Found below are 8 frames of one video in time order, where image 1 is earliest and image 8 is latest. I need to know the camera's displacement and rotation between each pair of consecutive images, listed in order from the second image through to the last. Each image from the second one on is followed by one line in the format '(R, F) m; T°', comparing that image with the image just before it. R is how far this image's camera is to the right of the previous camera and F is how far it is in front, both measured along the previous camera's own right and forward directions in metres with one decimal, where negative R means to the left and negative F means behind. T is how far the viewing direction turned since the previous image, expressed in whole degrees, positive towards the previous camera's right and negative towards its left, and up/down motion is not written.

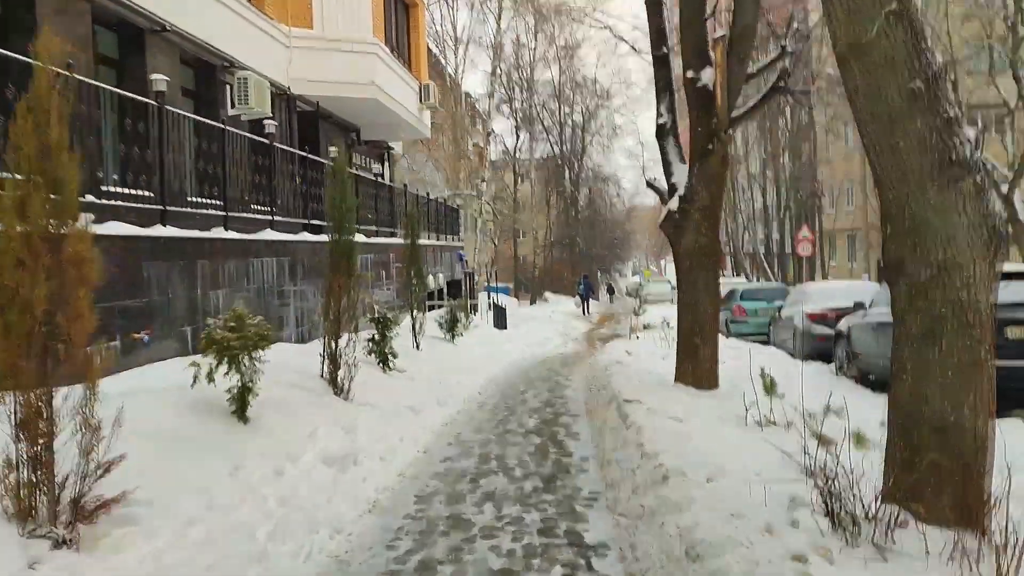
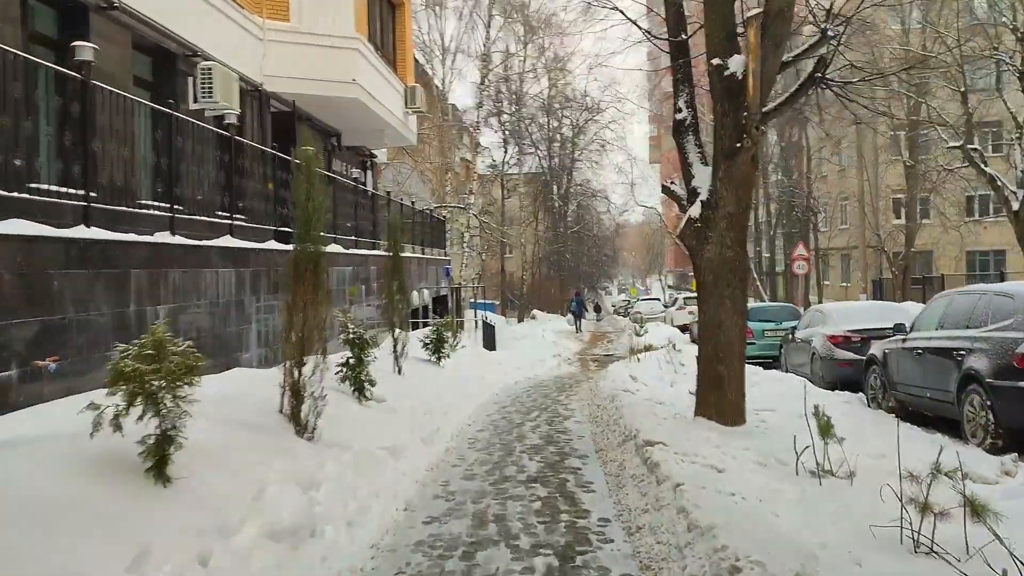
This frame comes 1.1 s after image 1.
(-0.1, +1.2) m; +1°
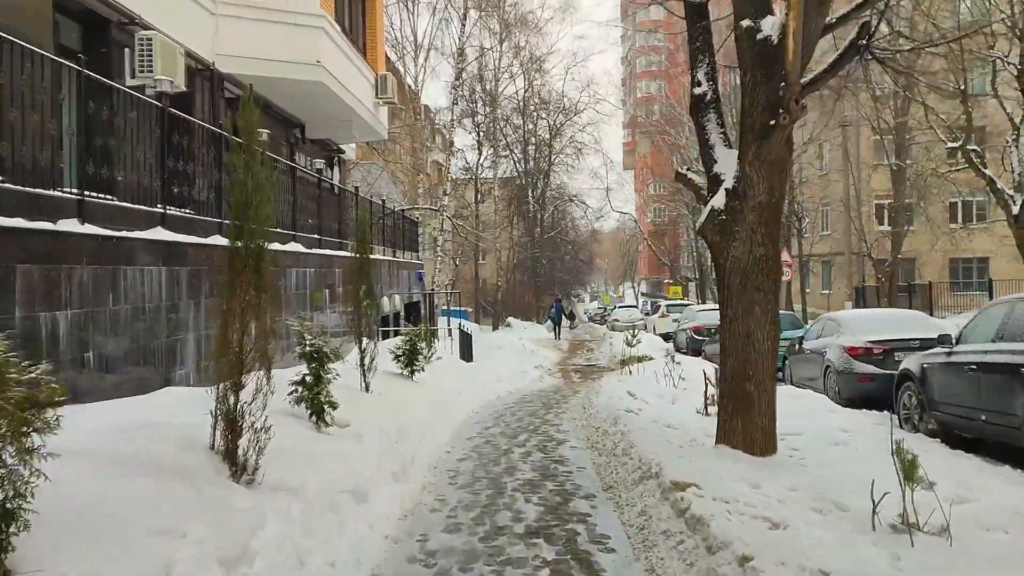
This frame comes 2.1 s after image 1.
(-0.1, +1.2) m; +2°
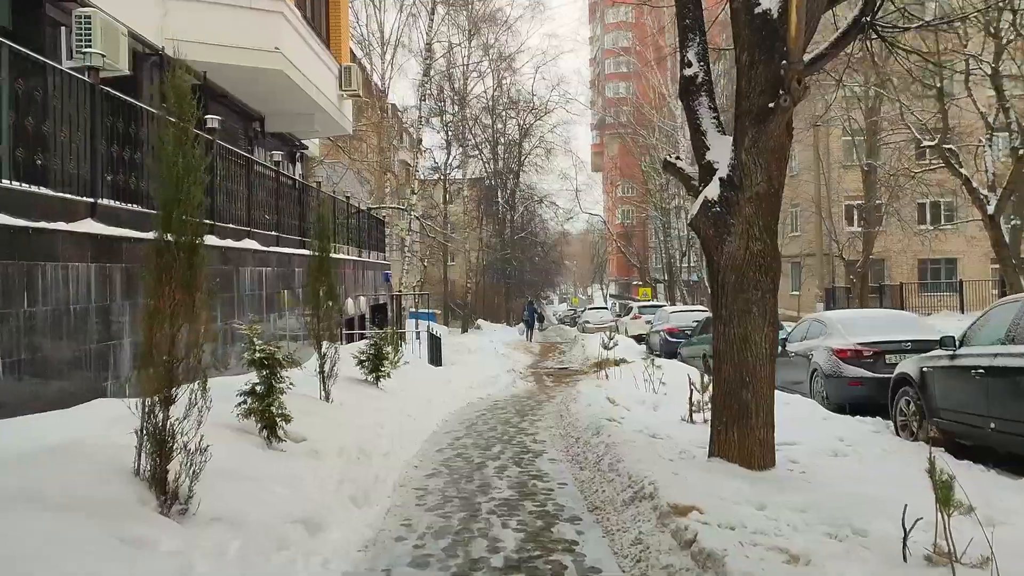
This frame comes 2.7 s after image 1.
(0.0, +0.6) m; +2°
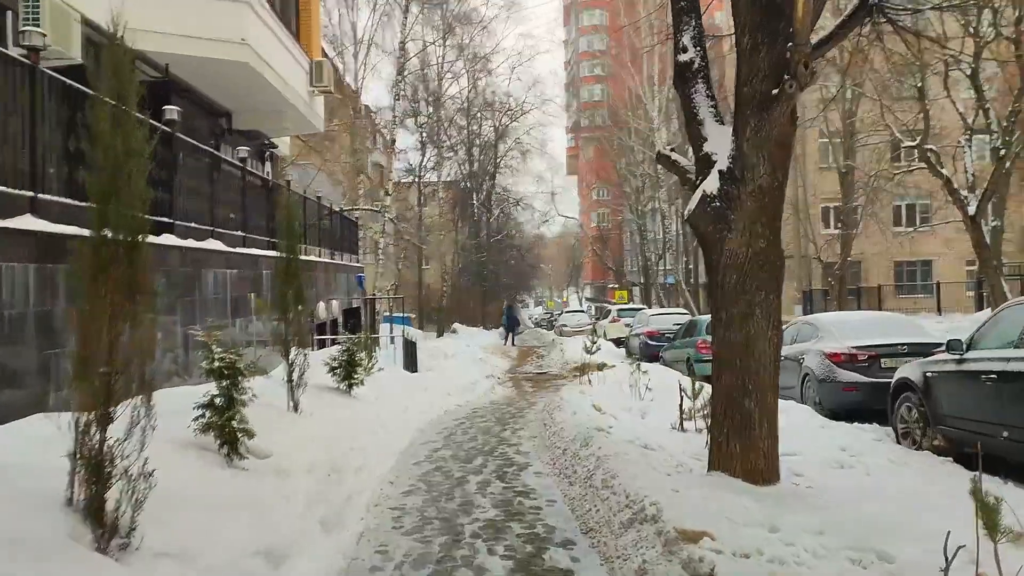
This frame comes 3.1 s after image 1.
(-0.1, +0.5) m; +2°
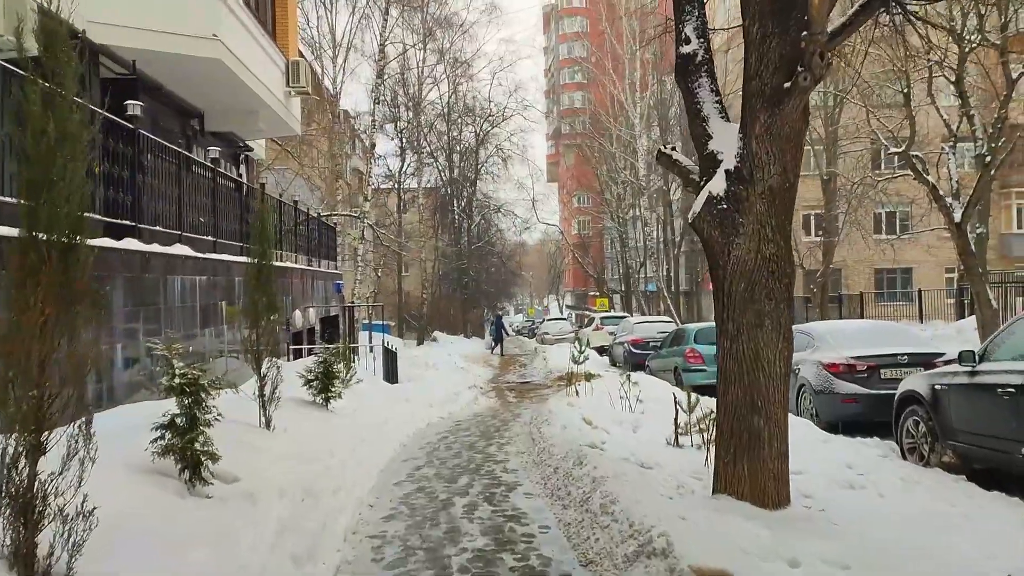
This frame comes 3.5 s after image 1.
(-0.1, +0.4) m; +1°
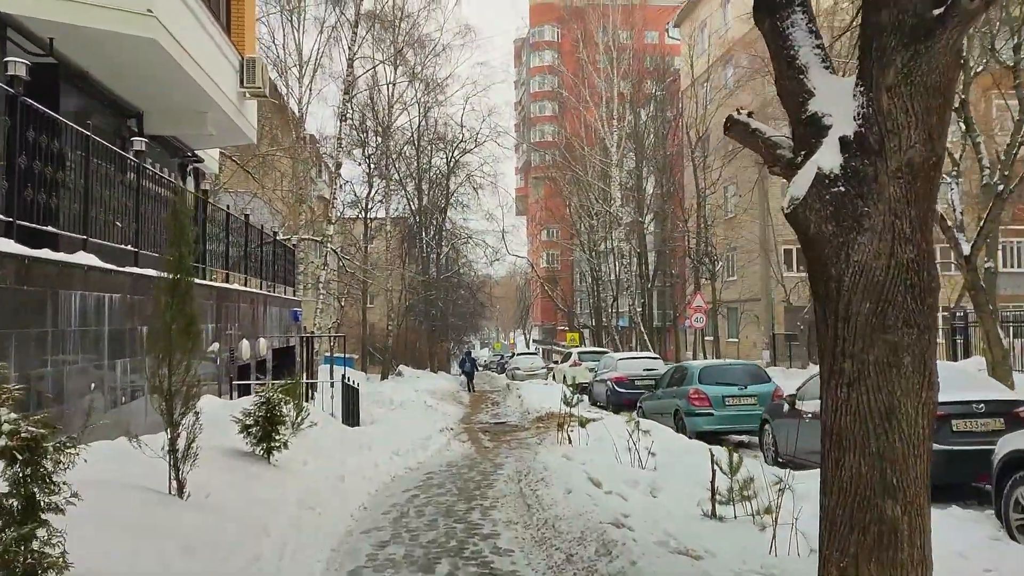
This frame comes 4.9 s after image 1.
(-0.2, +1.6) m; +2°
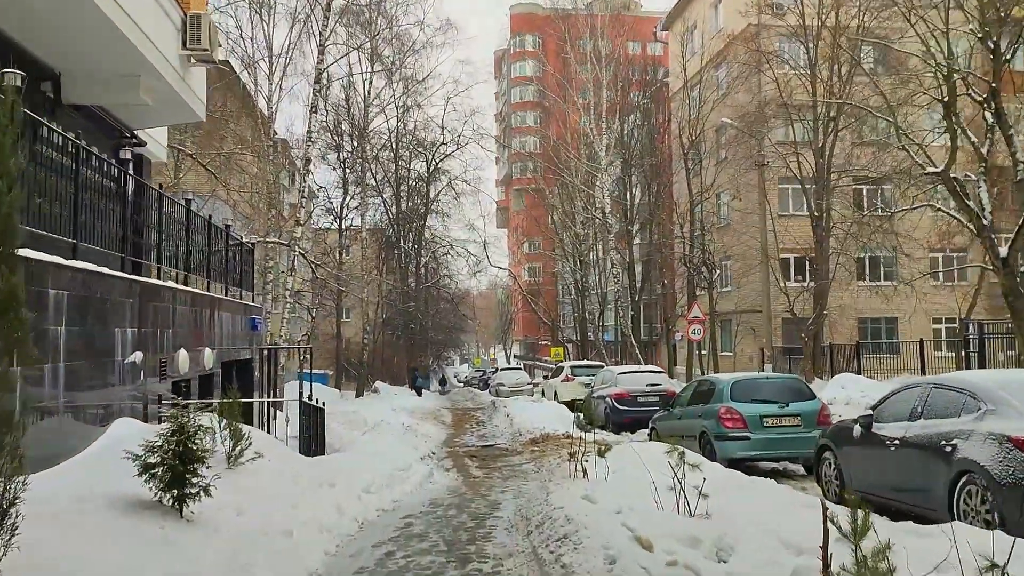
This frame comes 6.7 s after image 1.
(-0.2, +1.9) m; +1°
